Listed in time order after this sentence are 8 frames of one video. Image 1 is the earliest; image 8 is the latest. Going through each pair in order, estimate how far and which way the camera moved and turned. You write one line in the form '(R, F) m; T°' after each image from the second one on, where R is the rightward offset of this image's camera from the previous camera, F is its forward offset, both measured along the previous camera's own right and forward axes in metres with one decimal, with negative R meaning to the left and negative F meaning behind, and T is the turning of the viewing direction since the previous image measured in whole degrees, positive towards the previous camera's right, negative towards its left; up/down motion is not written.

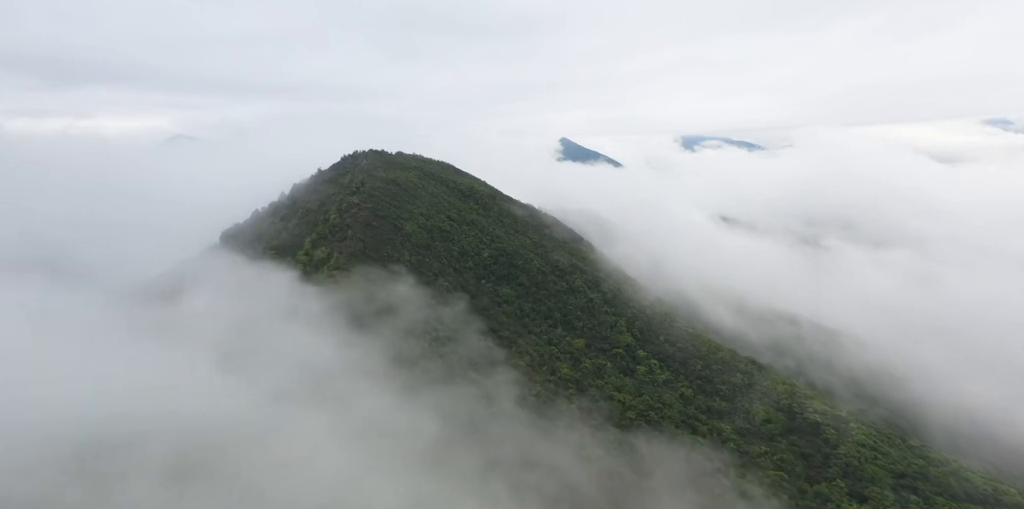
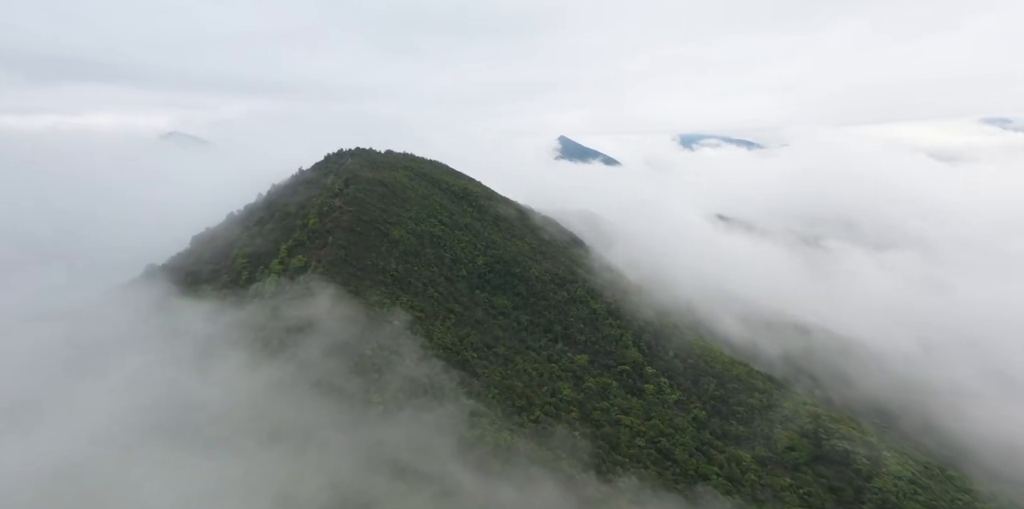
(+0.3, +5.3) m; 0°
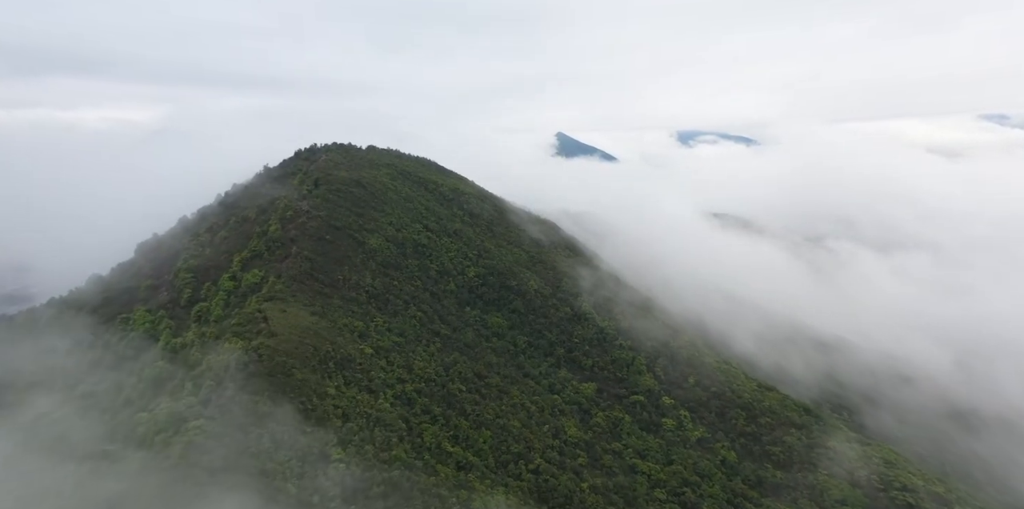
(+0.2, +8.3) m; 0°
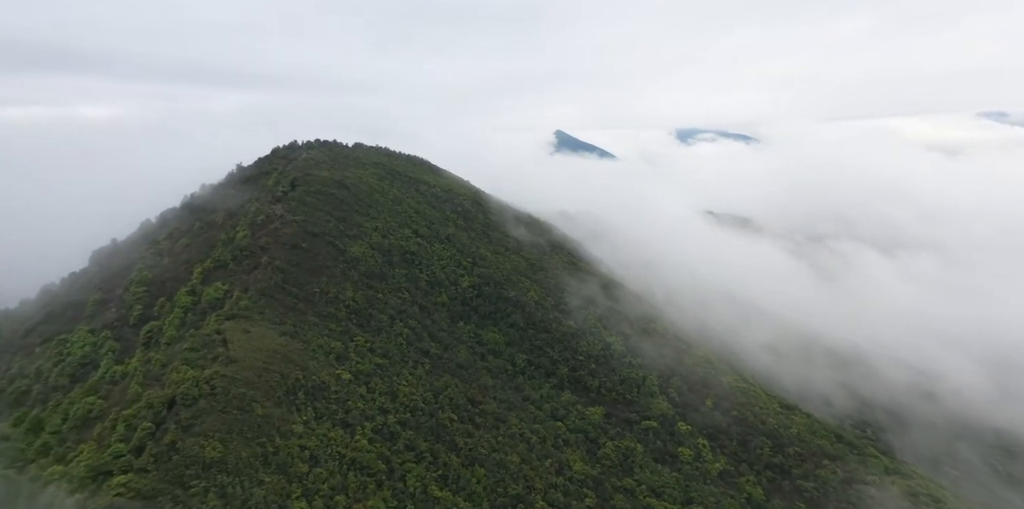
(+0.1, +5.3) m; 0°
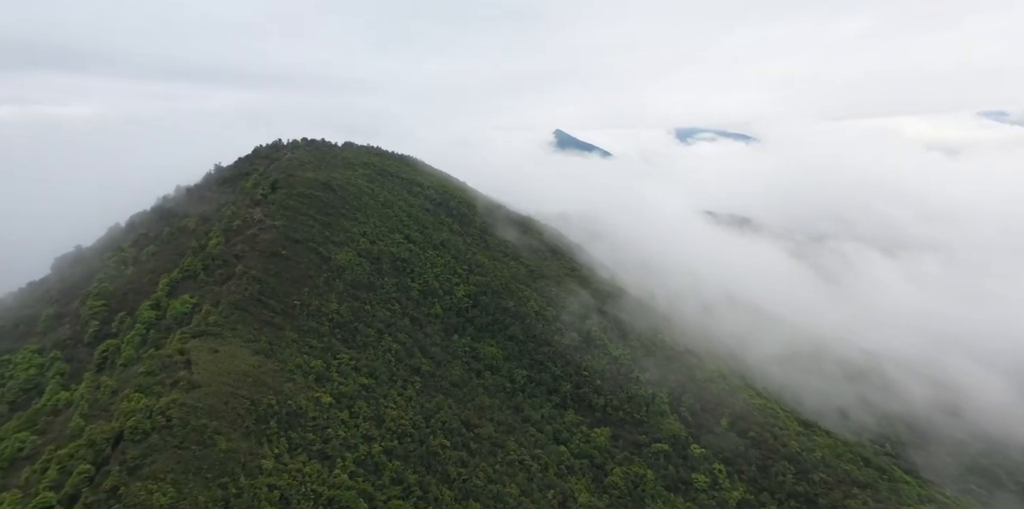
(+0.1, +3.7) m; 0°
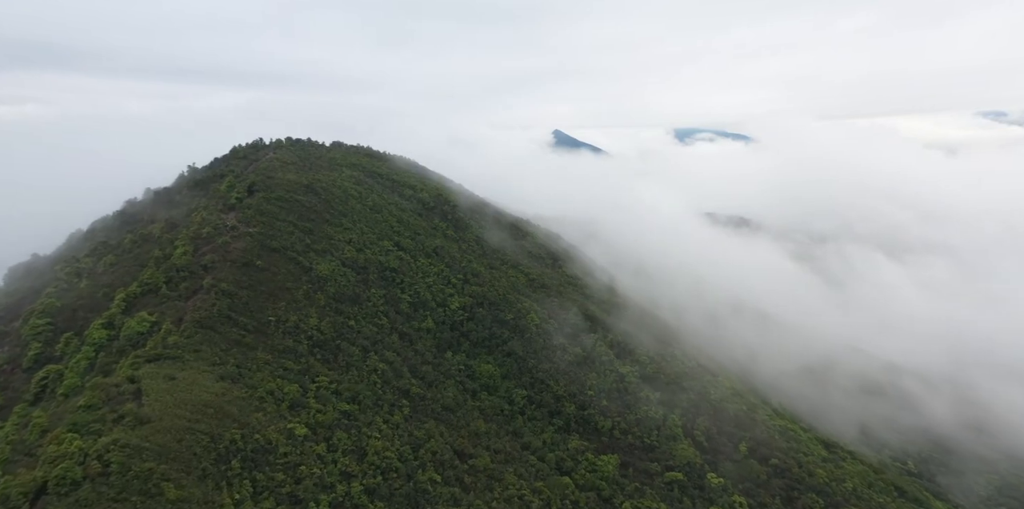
(0.0, +3.8) m; 0°
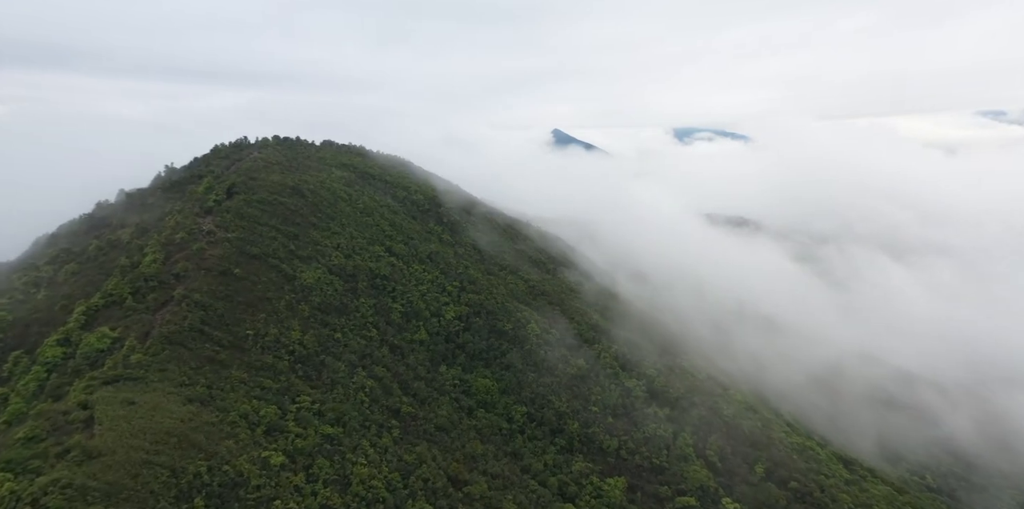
(+0.1, +2.8) m; 0°
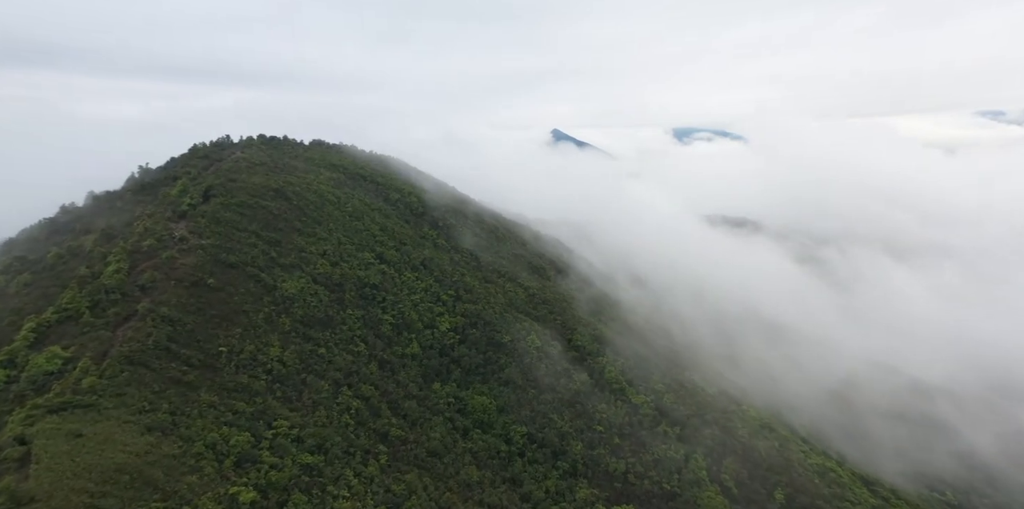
(0.0, +2.9) m; 0°
